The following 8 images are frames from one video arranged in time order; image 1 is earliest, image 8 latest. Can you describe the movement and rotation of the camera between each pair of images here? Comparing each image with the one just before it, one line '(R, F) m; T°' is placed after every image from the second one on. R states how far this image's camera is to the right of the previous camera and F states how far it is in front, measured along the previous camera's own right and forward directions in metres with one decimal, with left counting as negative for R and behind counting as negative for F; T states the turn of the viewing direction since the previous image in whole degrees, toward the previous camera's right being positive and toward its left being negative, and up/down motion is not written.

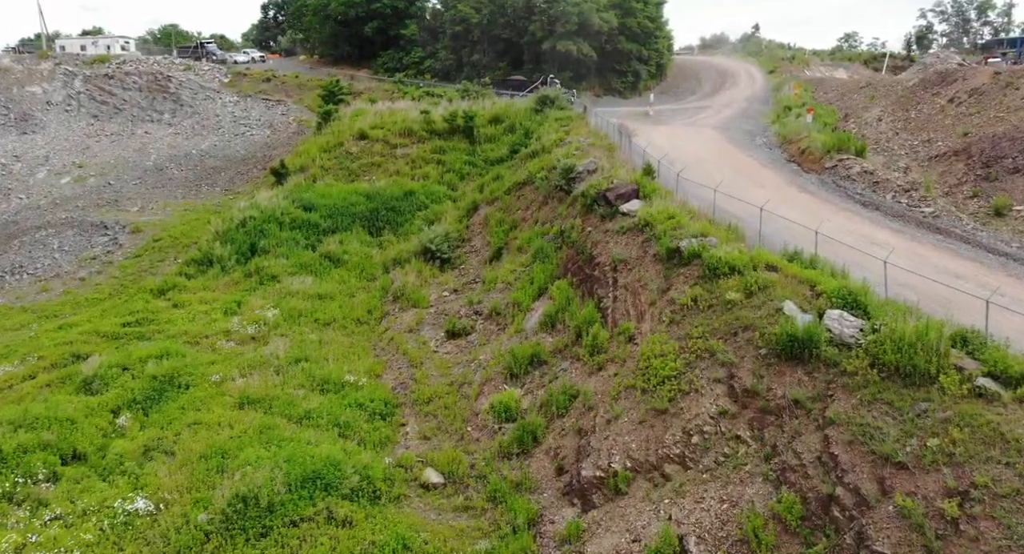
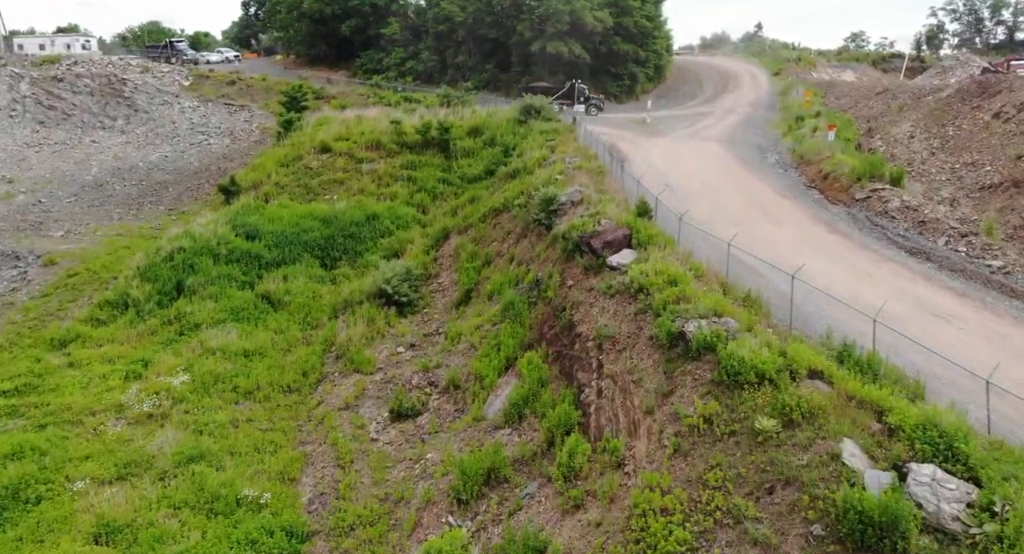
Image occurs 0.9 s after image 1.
(+0.7, +4.1) m; 0°
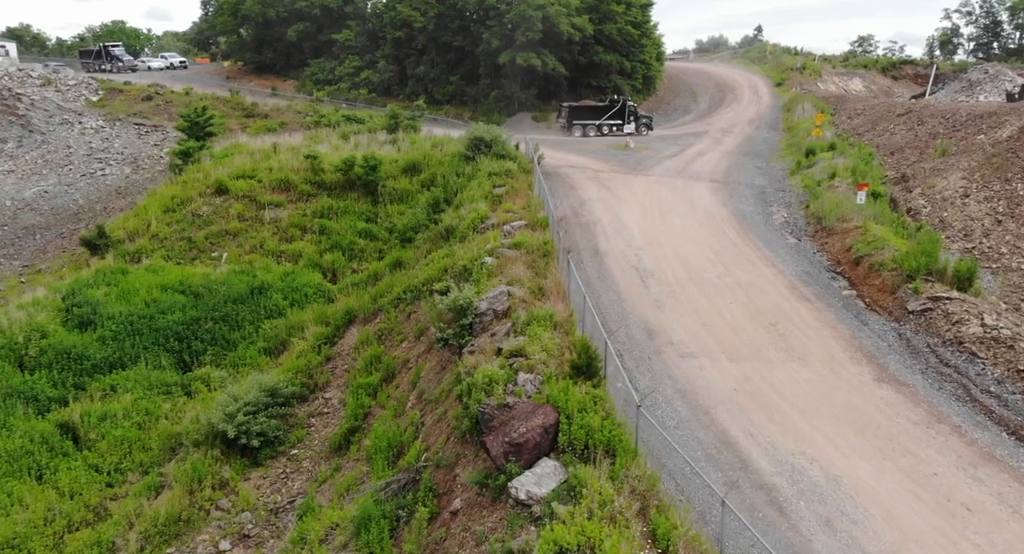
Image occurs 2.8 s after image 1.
(+1.7, +6.7) m; 0°
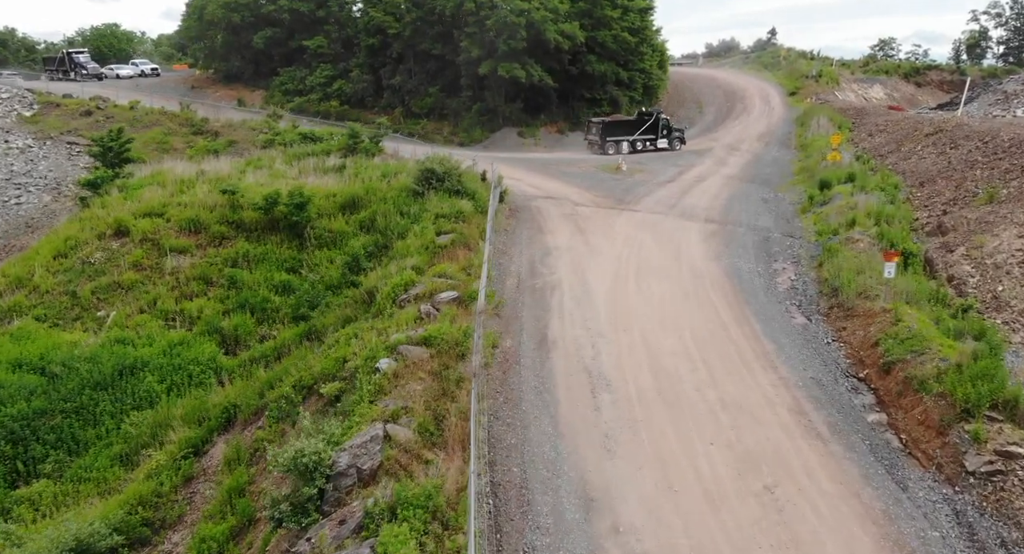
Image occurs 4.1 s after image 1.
(+1.7, +4.5) m; -1°
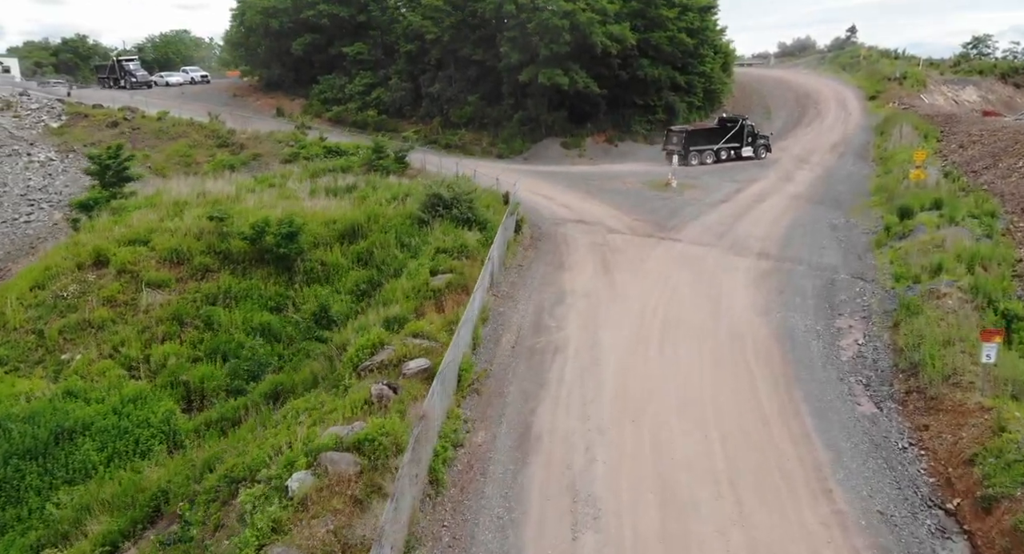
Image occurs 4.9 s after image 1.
(+1.3, +3.1) m; -5°
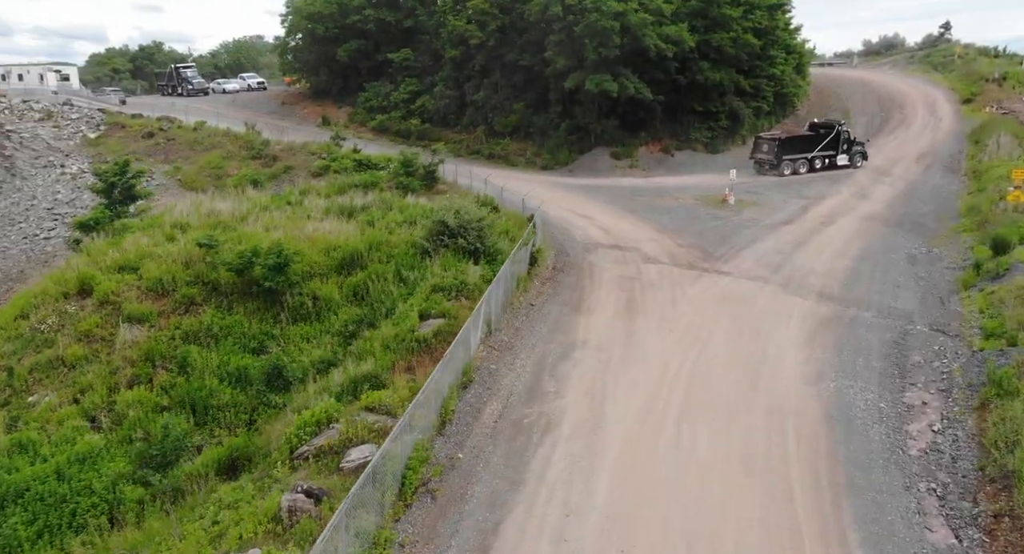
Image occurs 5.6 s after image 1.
(+1.3, +2.6) m; -5°
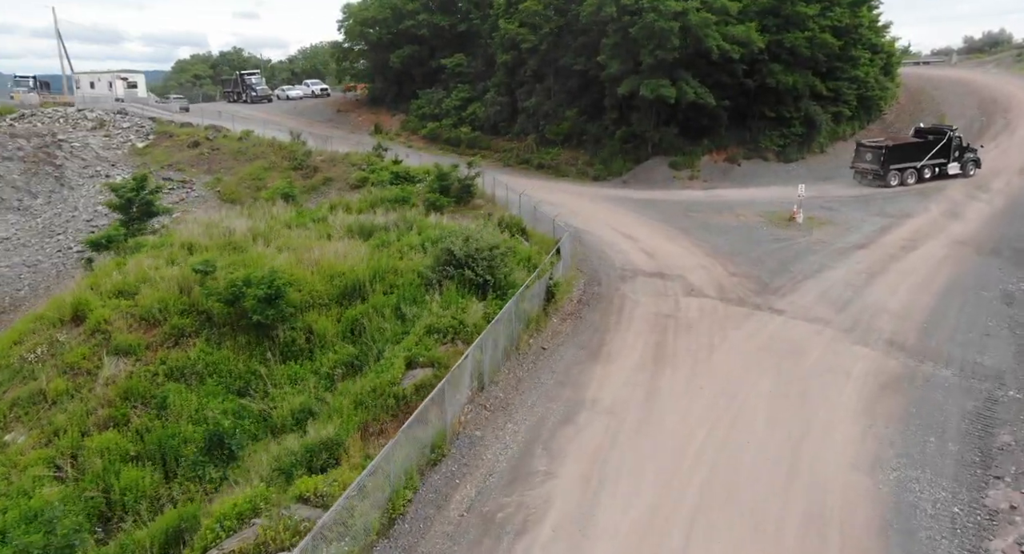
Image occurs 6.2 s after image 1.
(+1.2, +2.2) m; -6°
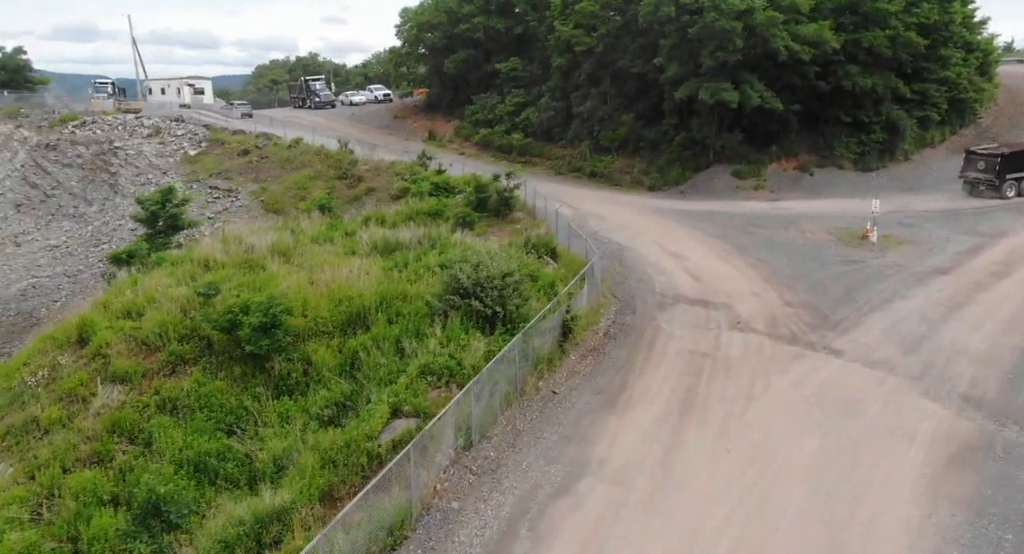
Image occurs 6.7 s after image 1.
(+1.1, +1.7) m; -5°
